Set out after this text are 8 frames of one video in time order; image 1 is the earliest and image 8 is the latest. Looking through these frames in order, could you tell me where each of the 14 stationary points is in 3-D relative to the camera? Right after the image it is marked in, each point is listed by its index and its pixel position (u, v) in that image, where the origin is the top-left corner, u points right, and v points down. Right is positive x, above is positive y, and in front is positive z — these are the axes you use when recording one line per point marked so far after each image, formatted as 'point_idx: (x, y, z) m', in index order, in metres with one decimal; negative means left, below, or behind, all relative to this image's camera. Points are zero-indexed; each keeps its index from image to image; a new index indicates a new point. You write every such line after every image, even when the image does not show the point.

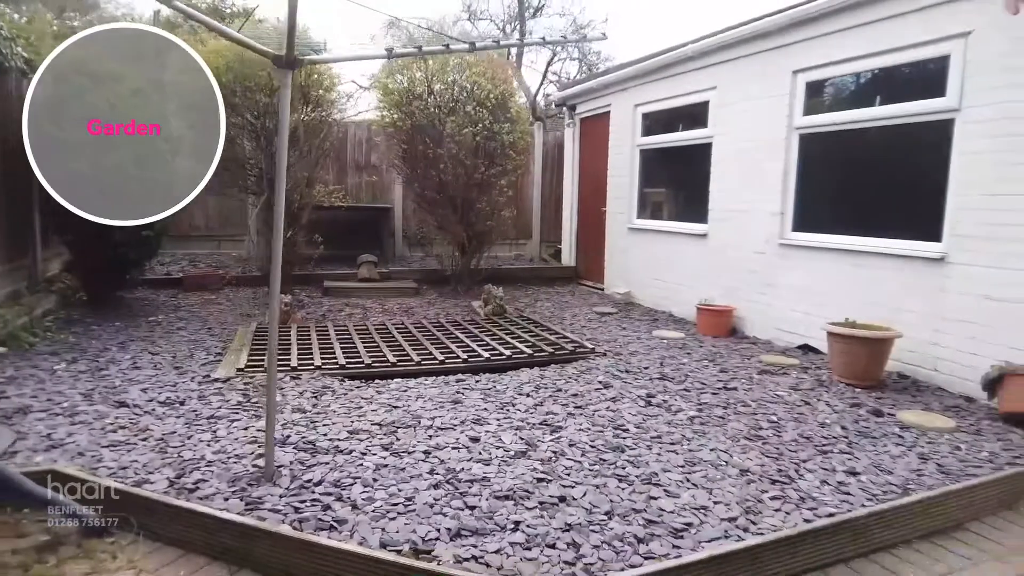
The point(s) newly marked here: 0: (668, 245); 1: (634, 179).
0: (+1.6, +0.5, +7.0) m
1: (+1.4, +1.2, +7.6) m
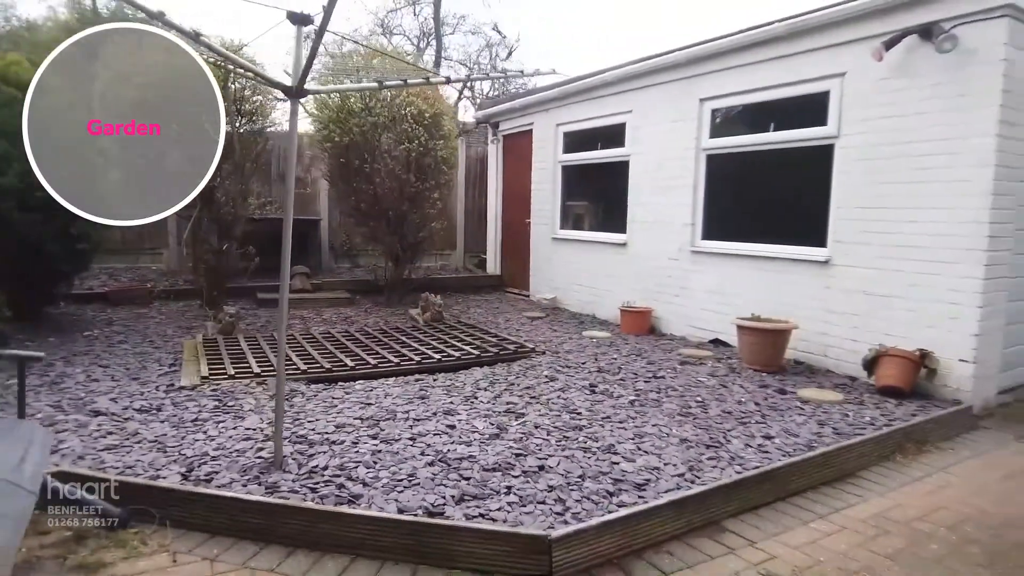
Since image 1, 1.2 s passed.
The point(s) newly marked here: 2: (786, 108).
0: (+0.9, +0.4, +7.6) m
1: (+0.5, +1.2, +8.2) m
2: (+2.2, +1.4, +5.3) m
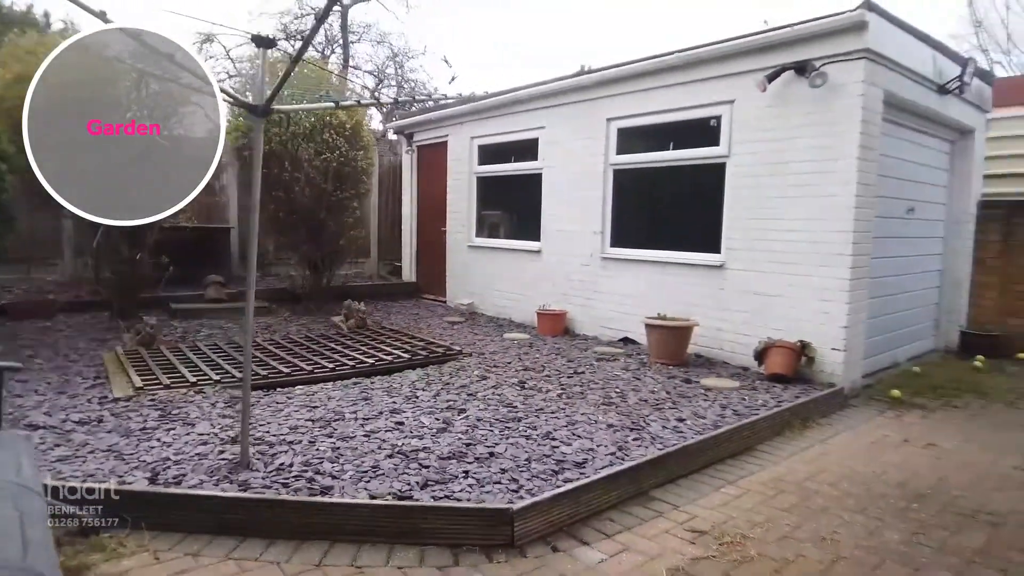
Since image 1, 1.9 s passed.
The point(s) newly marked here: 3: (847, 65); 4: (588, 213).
0: (-0.1, +0.3, +8.0) m
1: (-0.5, +1.1, +8.5) m
2: (+1.5, +1.4, +6.0) m
3: (+2.4, +1.6, +4.8) m
4: (+0.8, +0.8, +6.8) m
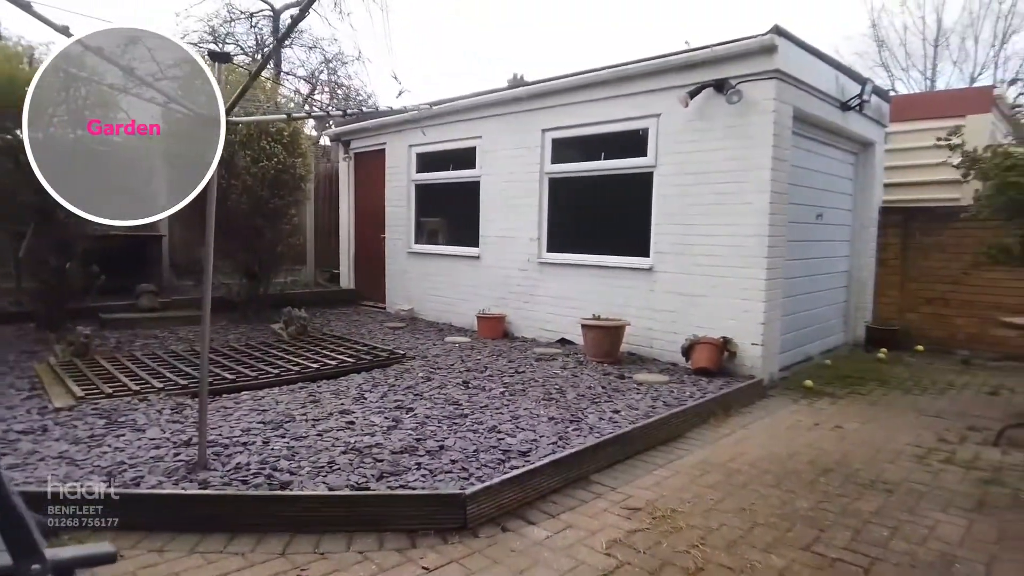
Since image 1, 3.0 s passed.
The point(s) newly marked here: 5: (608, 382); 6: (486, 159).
0: (-0.8, +0.3, +8.2) m
1: (-1.3, +1.0, +8.7) m
2: (+1.0, +1.4, +6.3) m
3: (+1.9, +1.6, +5.3) m
4: (+0.1, +0.7, +7.1) m
5: (+0.7, -0.7, +5.1) m
6: (-0.3, +1.4, +7.6) m
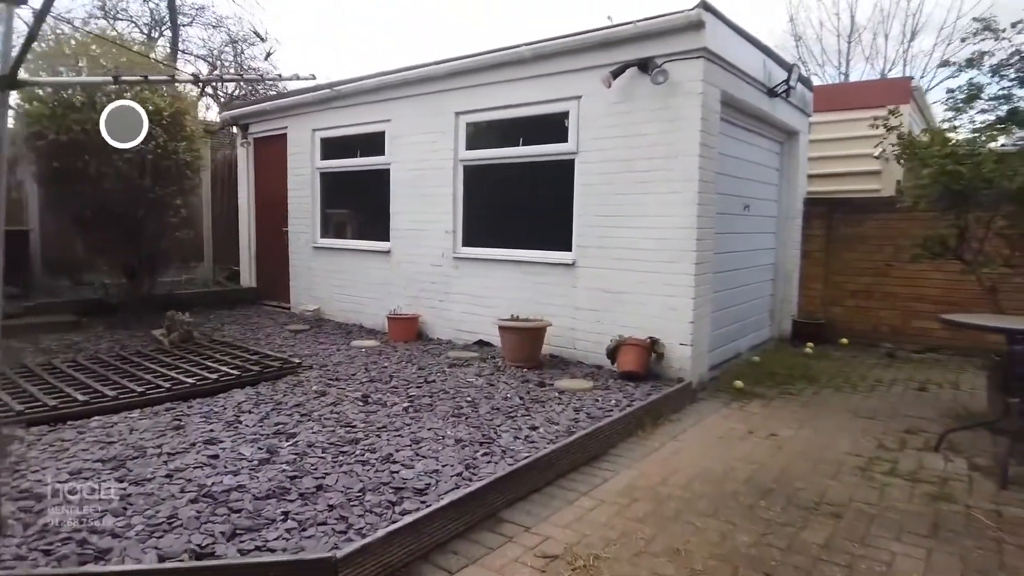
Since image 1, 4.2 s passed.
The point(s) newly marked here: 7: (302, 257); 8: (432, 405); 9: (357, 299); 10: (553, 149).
0: (-1.8, +0.3, +7.5) m
1: (-2.3, +1.0, +7.9) m
2: (+0.2, +1.4, +5.8) m
3: (+1.3, +1.6, +4.9) m
4: (-0.7, +0.7, +6.5) m
5: (+0.1, -0.7, +4.6) m
6: (-1.2, +1.5, +6.9) m
7: (-2.5, +0.4, +8.2) m
8: (-0.5, -0.7, +4.2) m
9: (-1.7, -0.1, +7.5) m
10: (+0.3, +1.2, +5.6) m
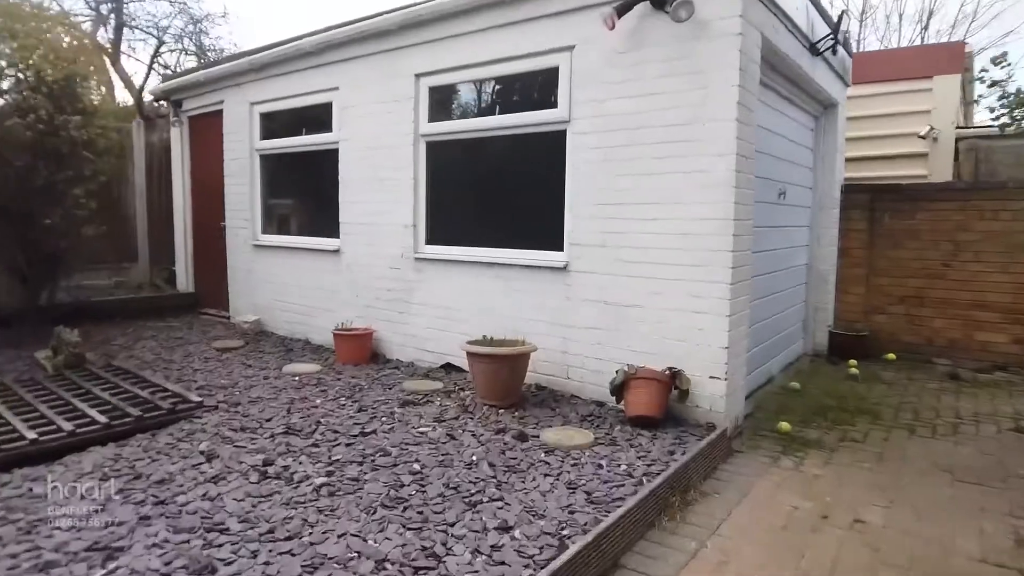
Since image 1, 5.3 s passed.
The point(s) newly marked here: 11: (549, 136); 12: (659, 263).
0: (-2.0, +0.2, +6.2) m
1: (-2.5, +1.0, +6.6) m
2: (0.0, +1.3, +4.5) m
3: (+1.1, +1.6, +3.6) m
4: (-0.9, +0.7, +5.2) m
5: (-0.1, -0.8, +3.2) m
6: (-1.4, +1.4, +5.6) m
7: (-2.7, +0.3, +6.8) m
8: (-0.6, -0.8, +2.9) m
9: (-1.9, -0.2, +6.1) m
10: (+0.2, +1.1, +4.3) m
11: (+0.2, +1.0, +4.3) m
12: (+0.8, +0.1, +3.9) m
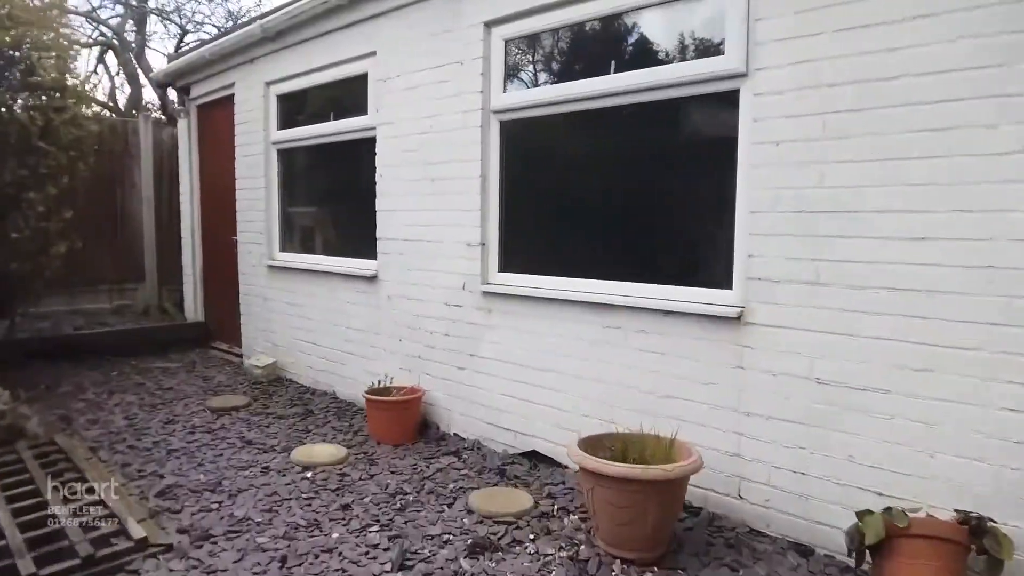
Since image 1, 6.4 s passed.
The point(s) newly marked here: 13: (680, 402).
0: (-1.3, 0.0, +4.7) m
1: (-1.8, +0.7, +5.1) m
2: (+0.6, +1.1, +2.9) m
3: (+1.6, +1.3, +1.9) m
4: (-0.3, +0.4, +3.6) m
5: (+0.4, -1.0, +1.6) m
6: (-0.7, +1.2, +4.0) m
7: (-2.0, +0.1, +5.4) m
8: (-0.2, -1.0, +1.2) m
9: (-1.2, -0.4, +4.6) m
10: (+0.7, +0.9, +2.7) m
11: (+0.8, +0.7, +2.7) m
12: (+1.3, -0.1, +2.2) m
13: (+0.7, -0.5, +2.8) m
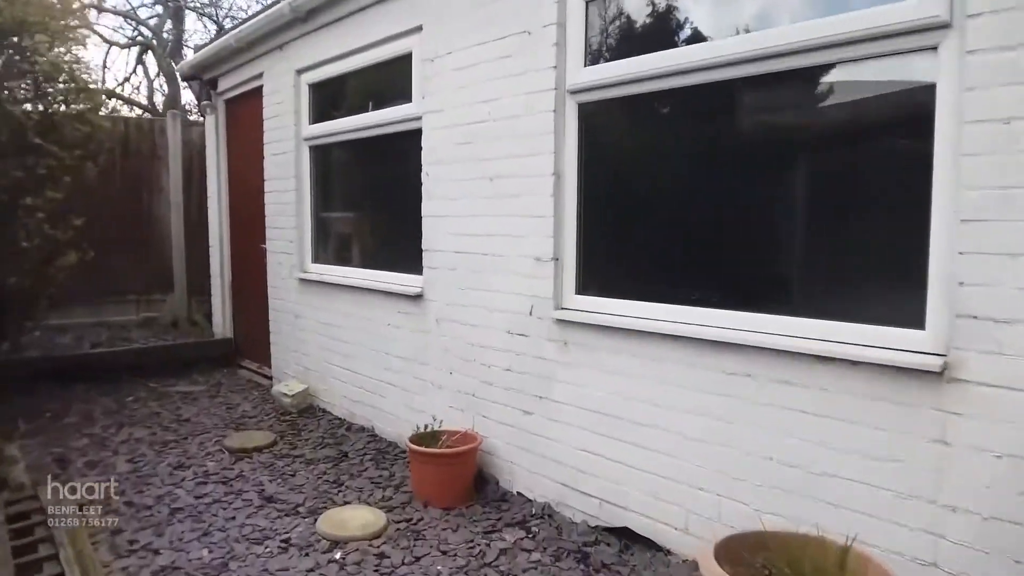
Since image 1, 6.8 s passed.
0: (-0.9, -0.1, +4.0) m
1: (-1.4, +0.6, +4.5) m
2: (+0.9, +1.0, +2.1) m
3: (+1.8, +1.2, +1.1) m
4: (0.0, +0.3, +2.9) m
5: (+0.6, -1.1, +0.8) m
6: (-0.4, +1.1, +3.3) m
7: (-1.6, 0.0, +4.7) m
8: (0.0, -1.1, +0.5) m
9: (-0.8, -0.5, +3.9) m
10: (+1.0, +0.8, +1.9) m
11: (+1.1, +0.6, +1.9) m
12: (+1.6, -0.2, +1.4) m
13: (+1.0, -0.6, +2.0) m
